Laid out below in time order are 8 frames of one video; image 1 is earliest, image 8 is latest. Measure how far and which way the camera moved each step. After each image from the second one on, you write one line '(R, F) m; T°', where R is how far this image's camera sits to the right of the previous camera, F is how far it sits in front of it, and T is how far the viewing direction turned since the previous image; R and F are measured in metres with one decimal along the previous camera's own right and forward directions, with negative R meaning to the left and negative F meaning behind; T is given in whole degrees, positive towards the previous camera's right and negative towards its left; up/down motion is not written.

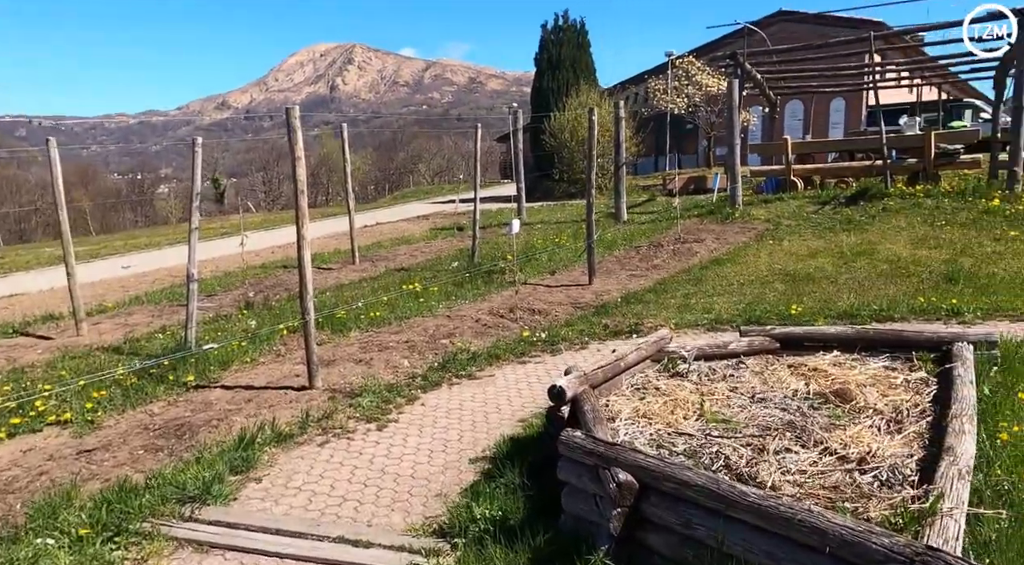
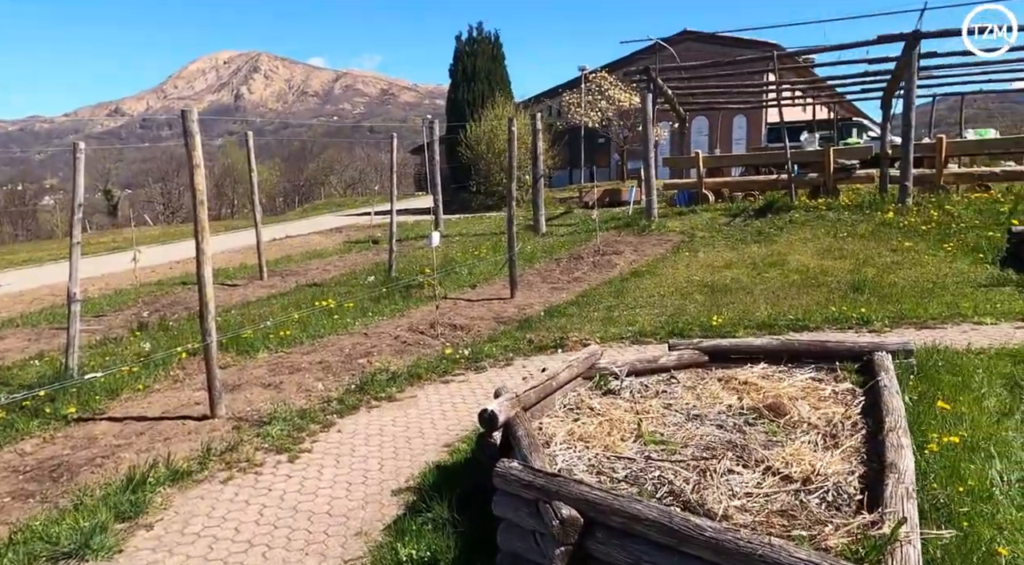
(-0.1, +0.3) m; +6°
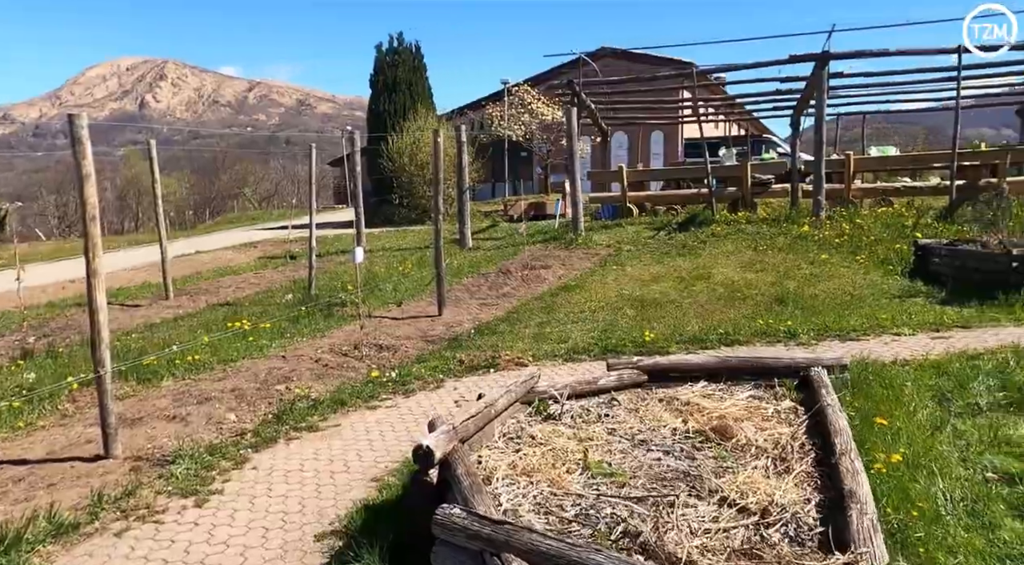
(-0.1, +0.3) m; +6°
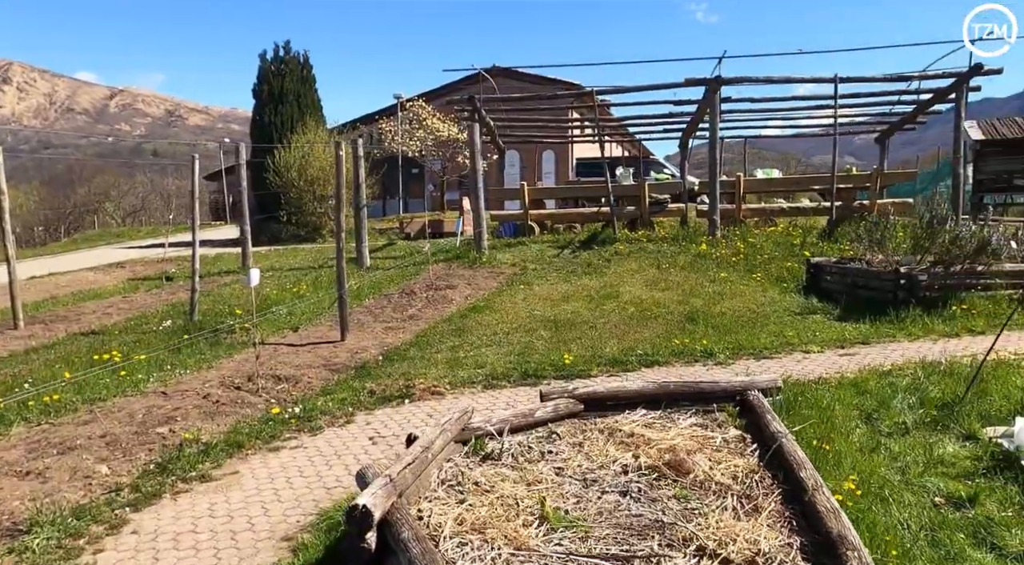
(-0.3, +0.5) m; +9°
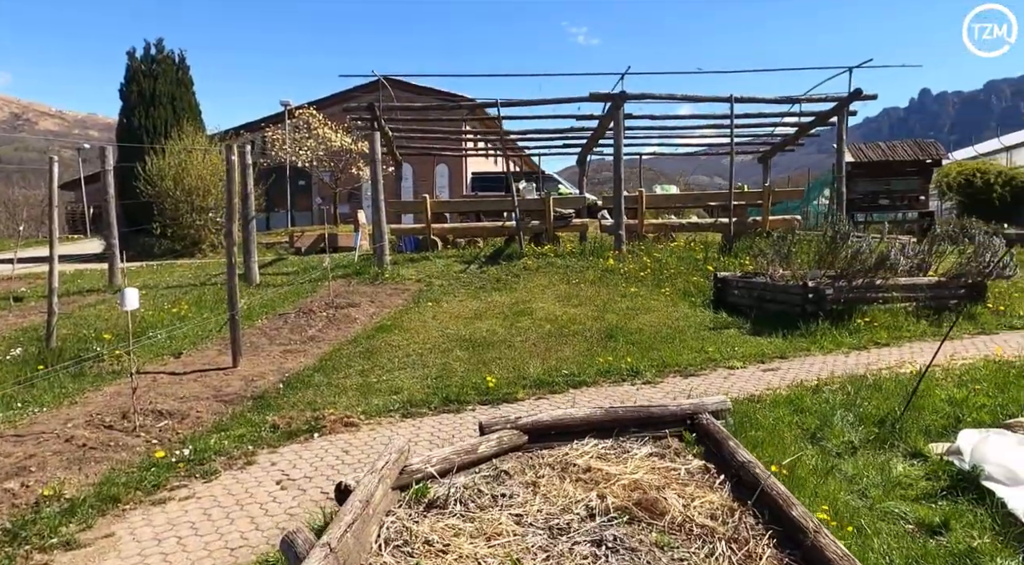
(-0.3, +0.6) m; +9°
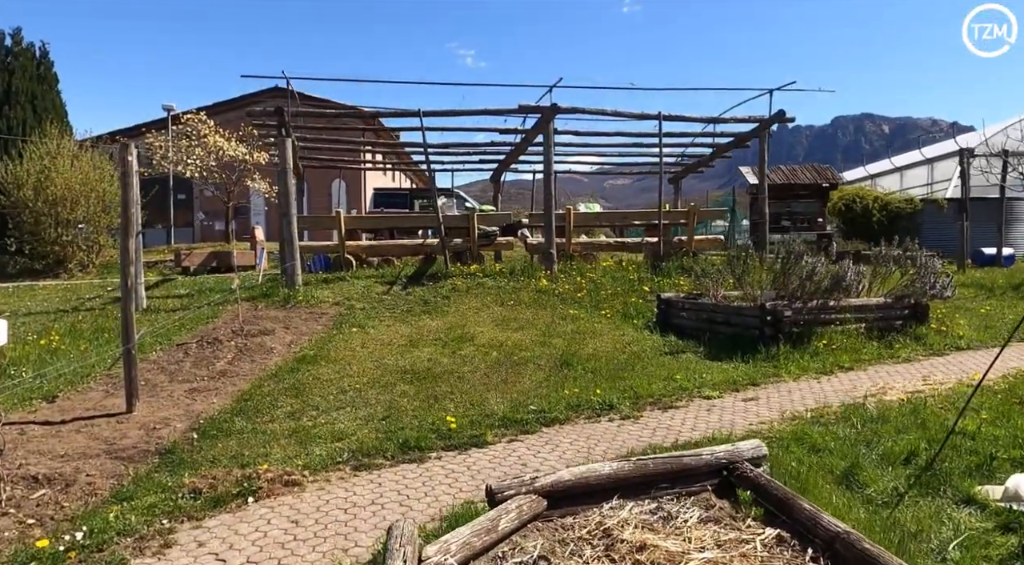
(-0.6, +0.9) m; +8°
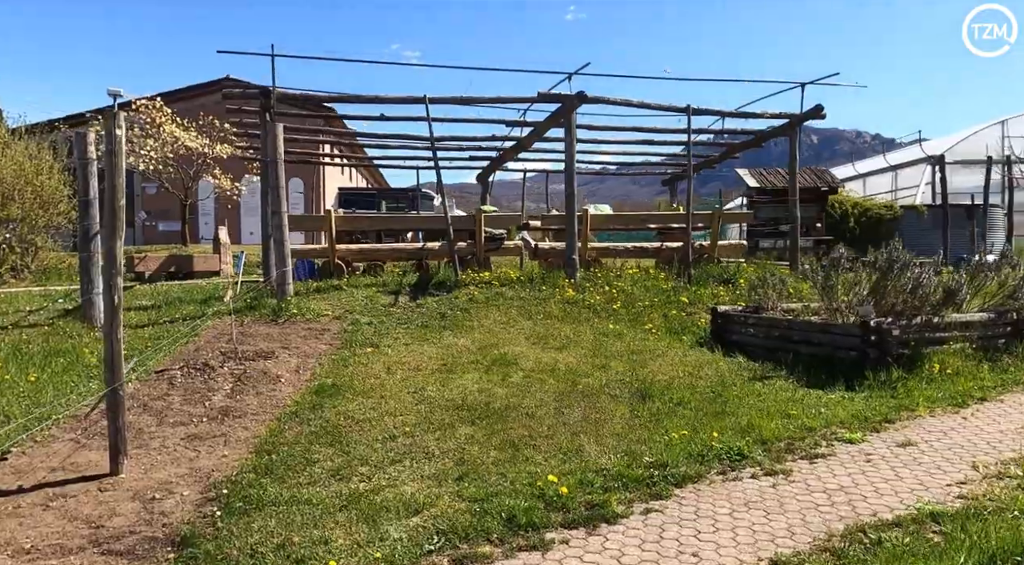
(-1.1, +1.5) m; +4°
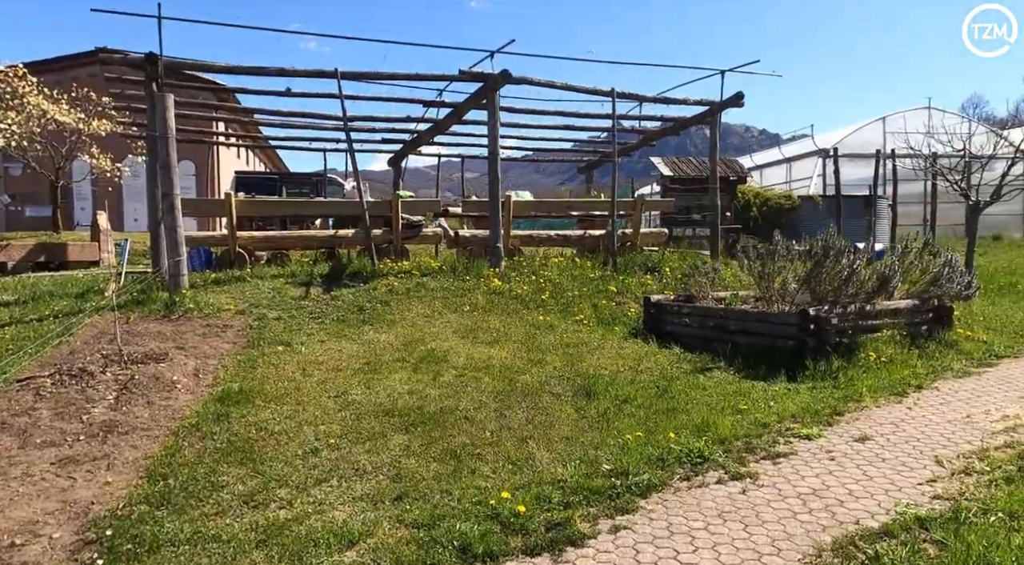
(-0.2, +0.6) m; +7°
